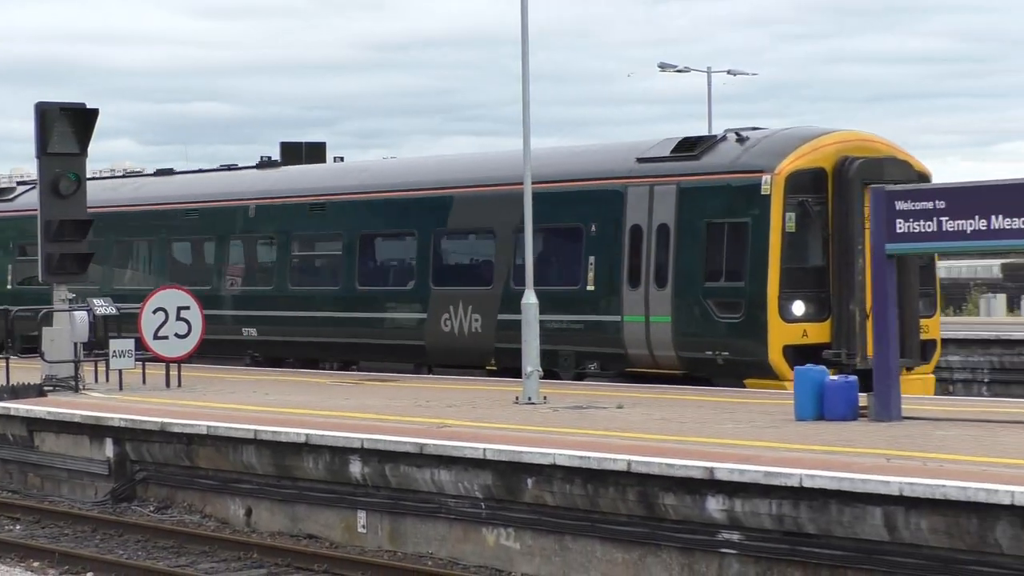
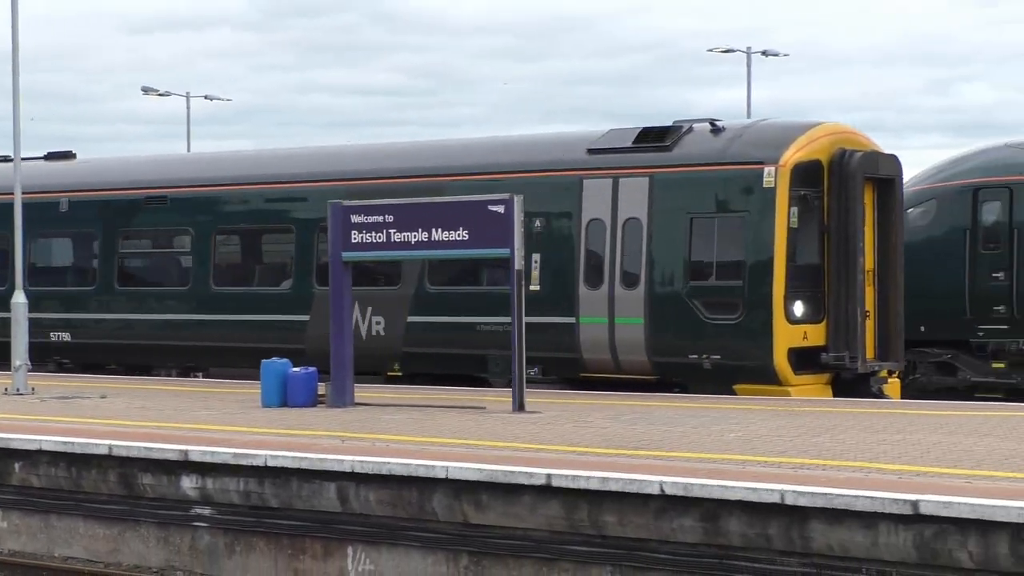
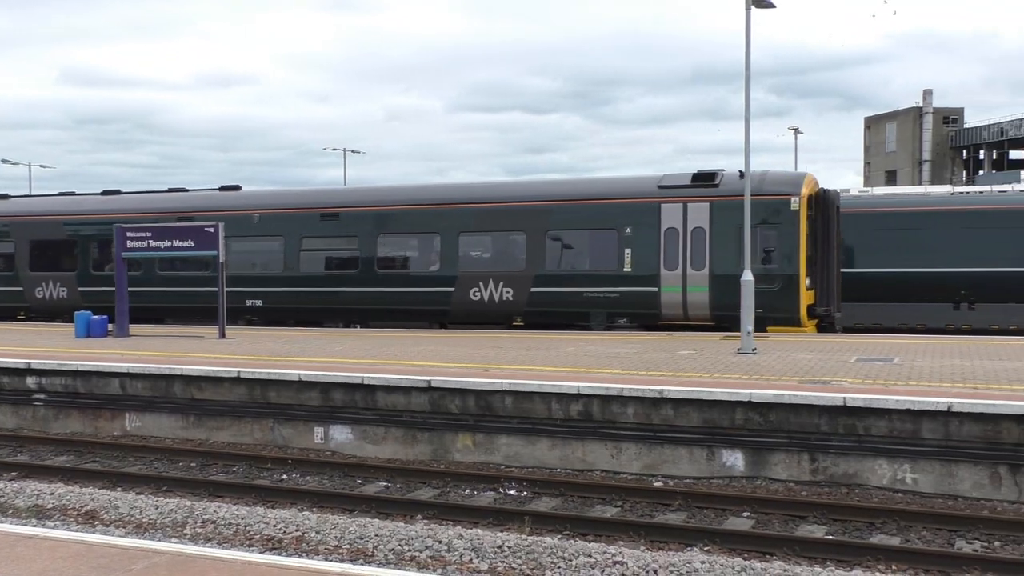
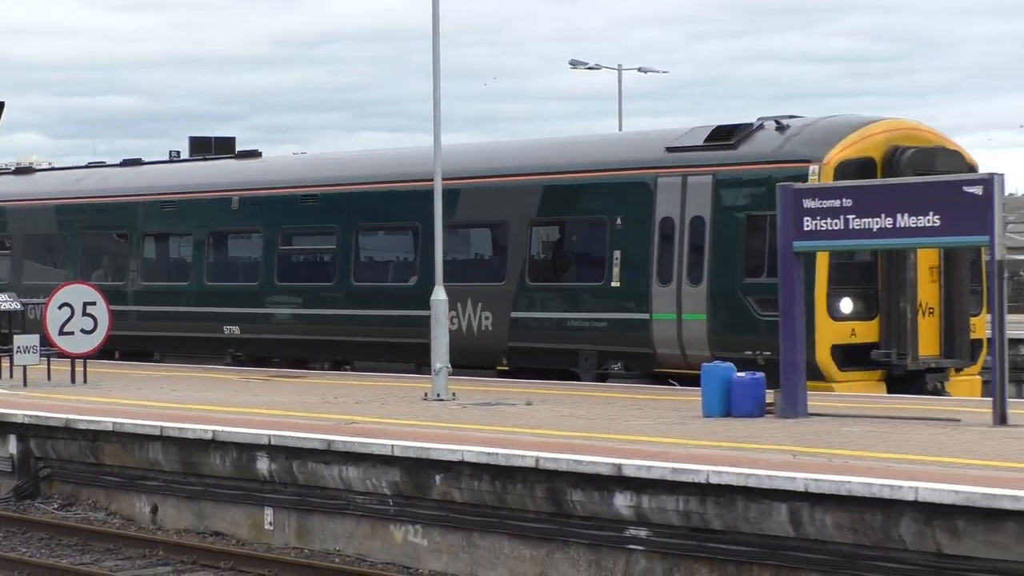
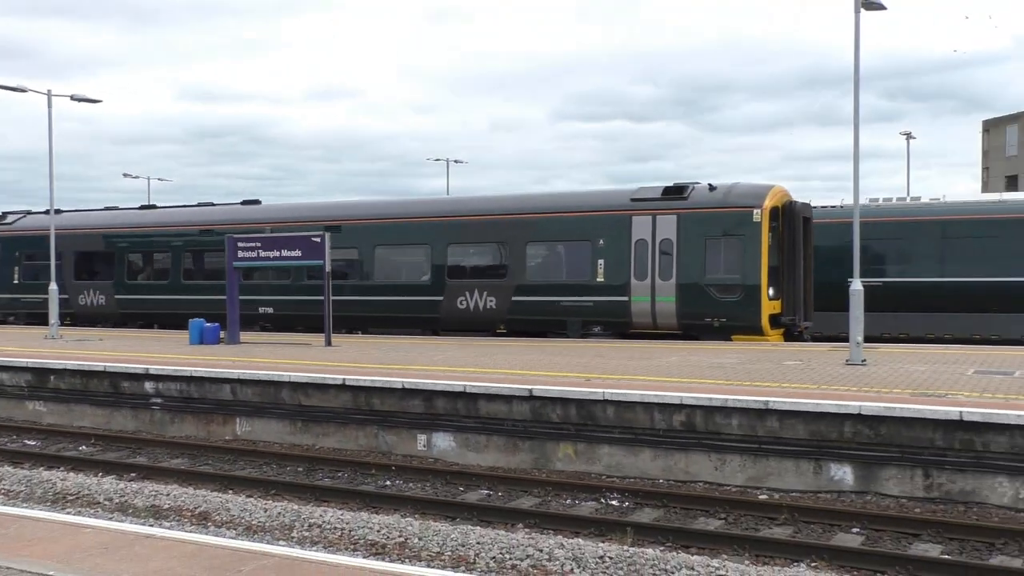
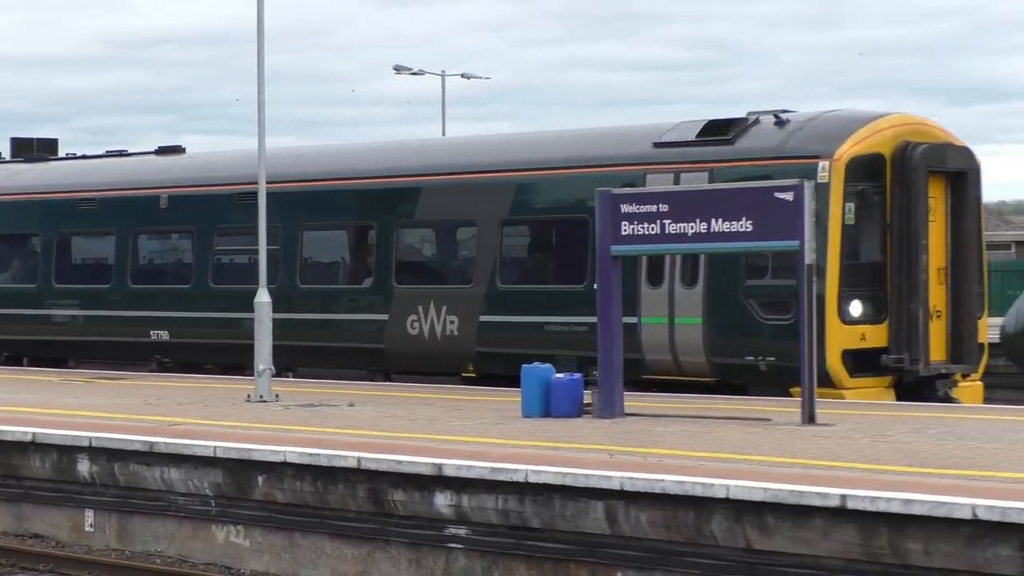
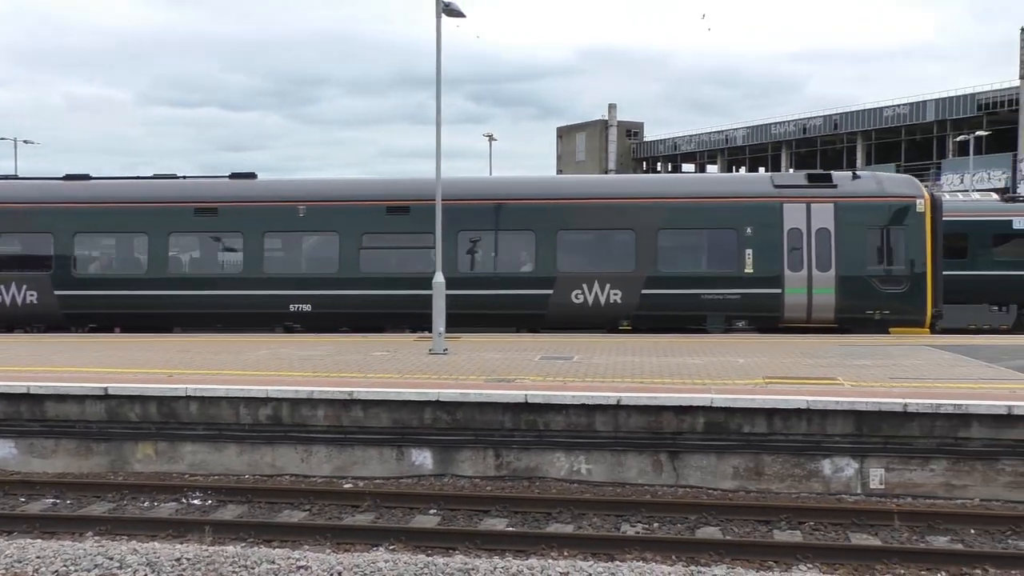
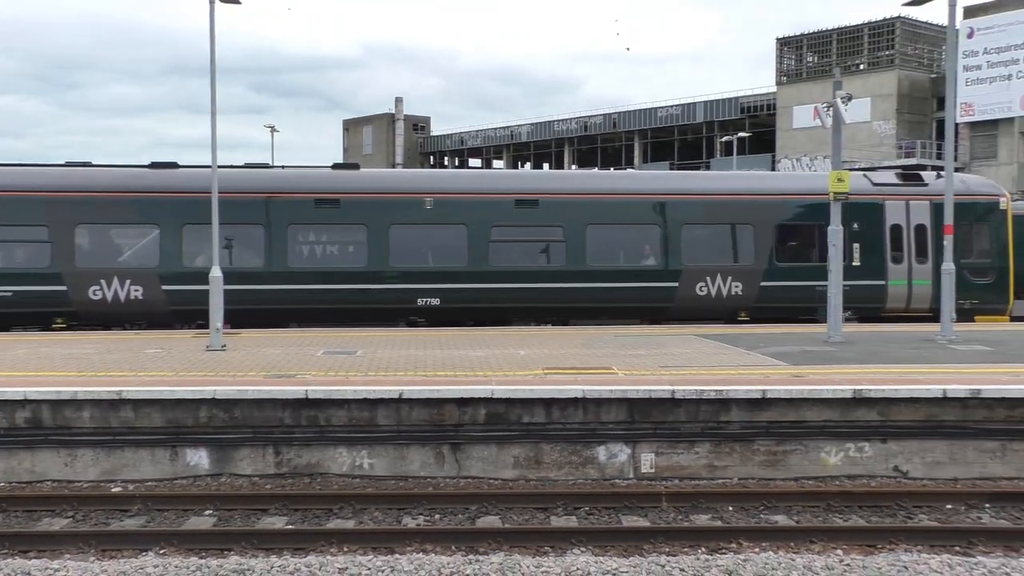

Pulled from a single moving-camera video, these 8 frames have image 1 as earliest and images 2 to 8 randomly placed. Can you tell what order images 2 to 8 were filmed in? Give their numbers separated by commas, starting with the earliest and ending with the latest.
4, 6, 2, 5, 3, 7, 8
